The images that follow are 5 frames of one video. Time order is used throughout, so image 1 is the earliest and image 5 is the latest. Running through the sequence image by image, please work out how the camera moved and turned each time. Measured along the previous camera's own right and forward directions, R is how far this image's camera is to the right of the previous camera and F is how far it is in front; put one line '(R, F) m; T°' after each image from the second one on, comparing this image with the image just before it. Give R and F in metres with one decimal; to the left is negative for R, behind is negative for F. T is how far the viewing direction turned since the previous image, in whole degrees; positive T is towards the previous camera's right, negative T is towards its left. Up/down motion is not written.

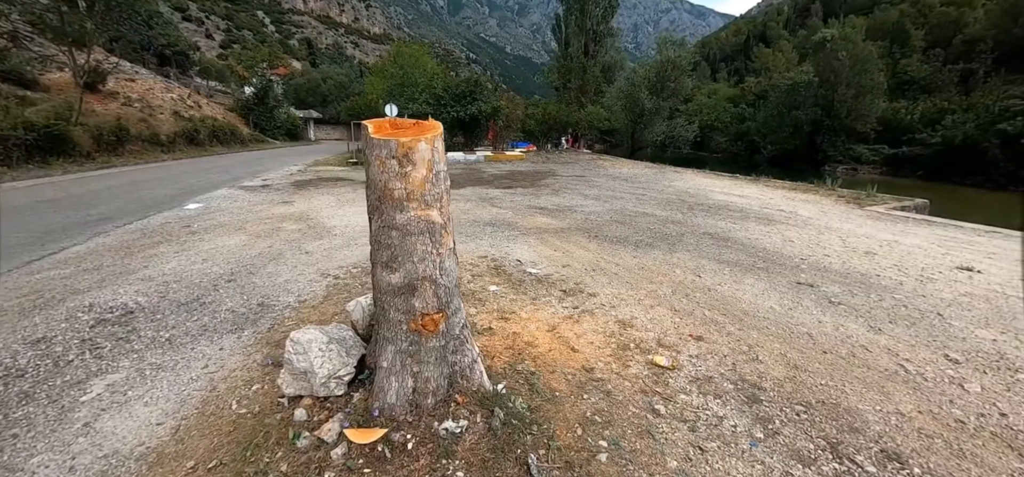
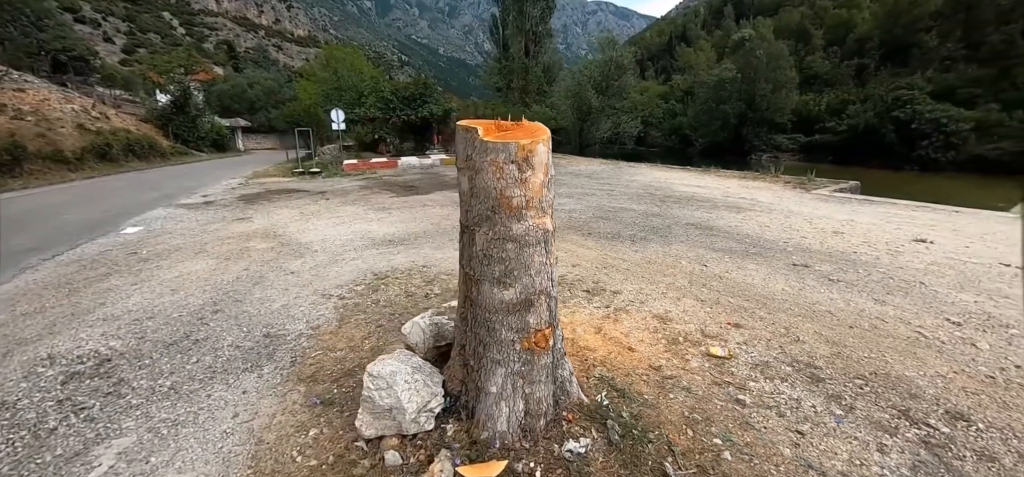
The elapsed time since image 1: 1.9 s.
(-0.7, +0.2) m; +8°
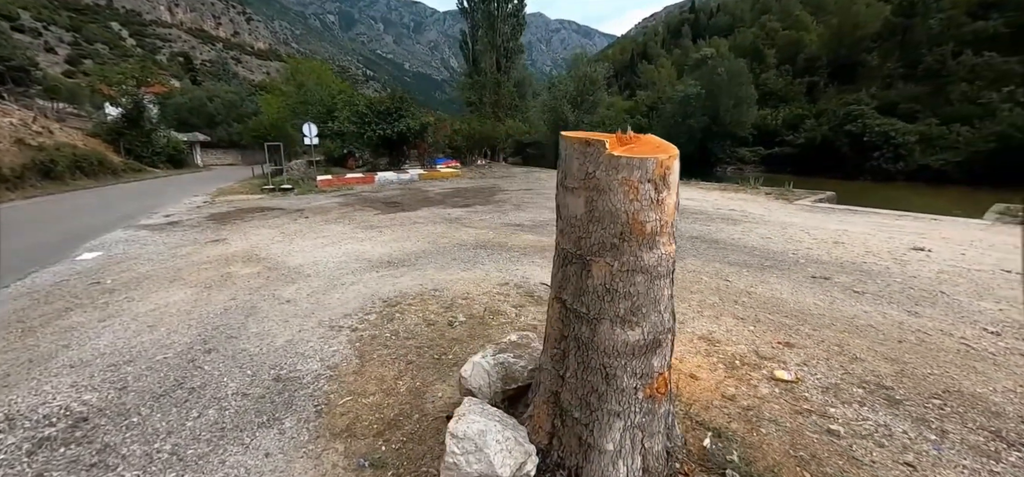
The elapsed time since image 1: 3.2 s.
(-0.5, +0.3) m; +4°
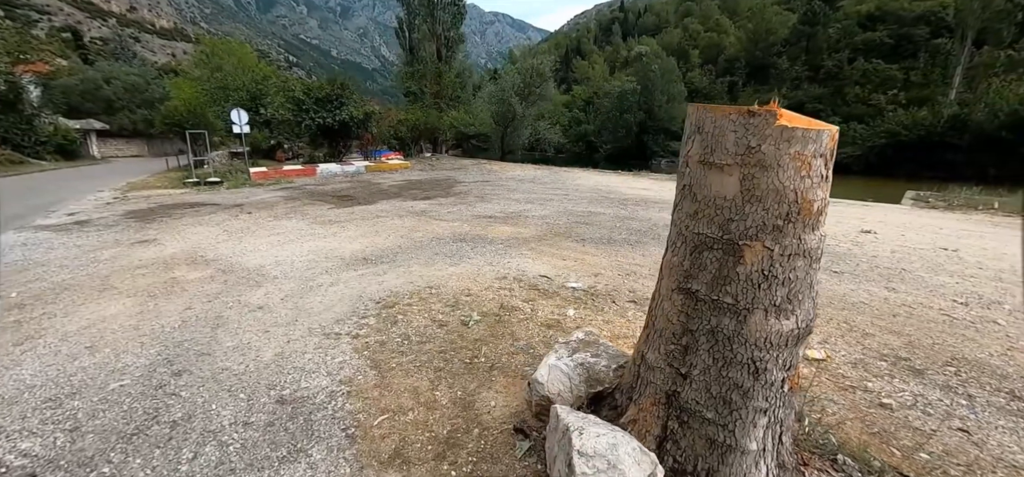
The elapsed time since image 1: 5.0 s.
(-0.6, +0.3) m; +8°
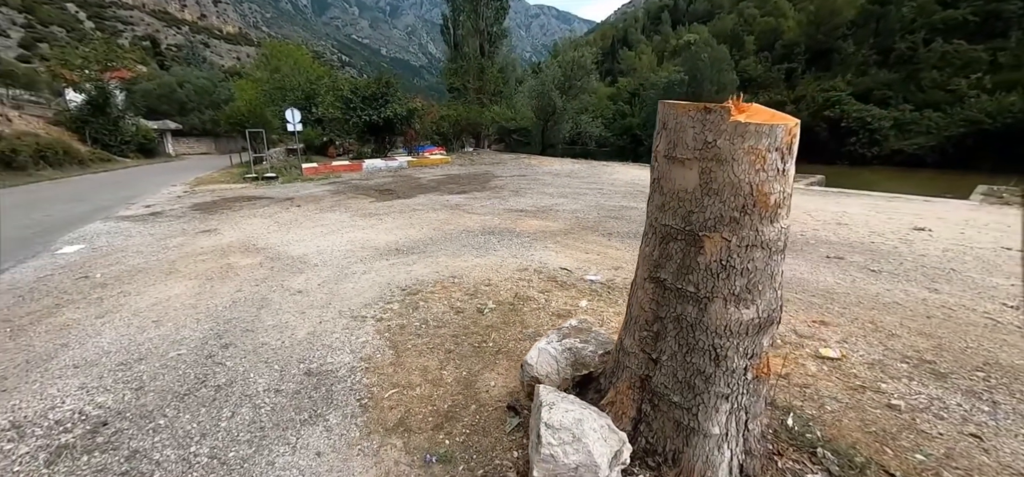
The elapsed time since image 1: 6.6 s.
(+0.2, -0.1) m; -6°
